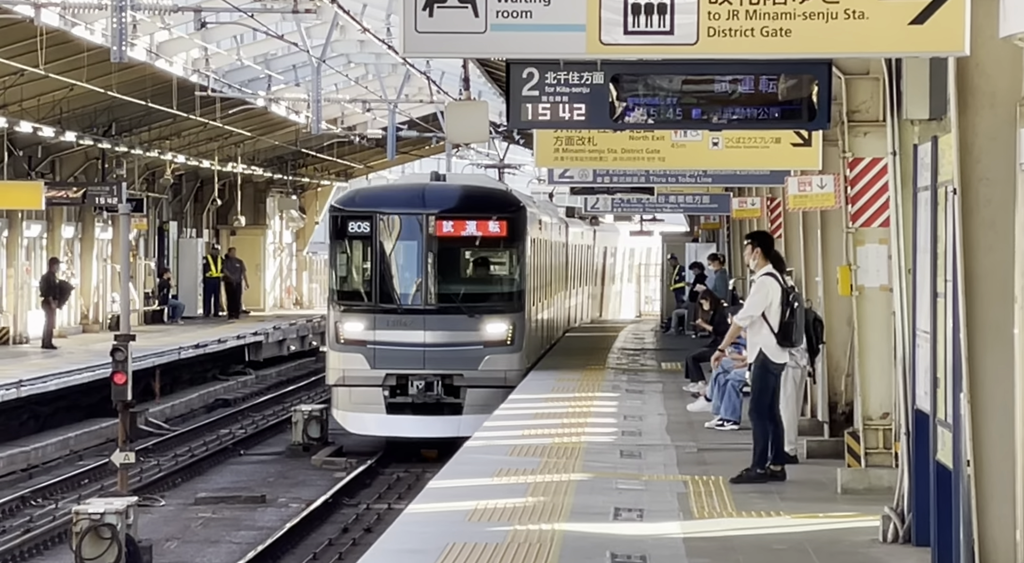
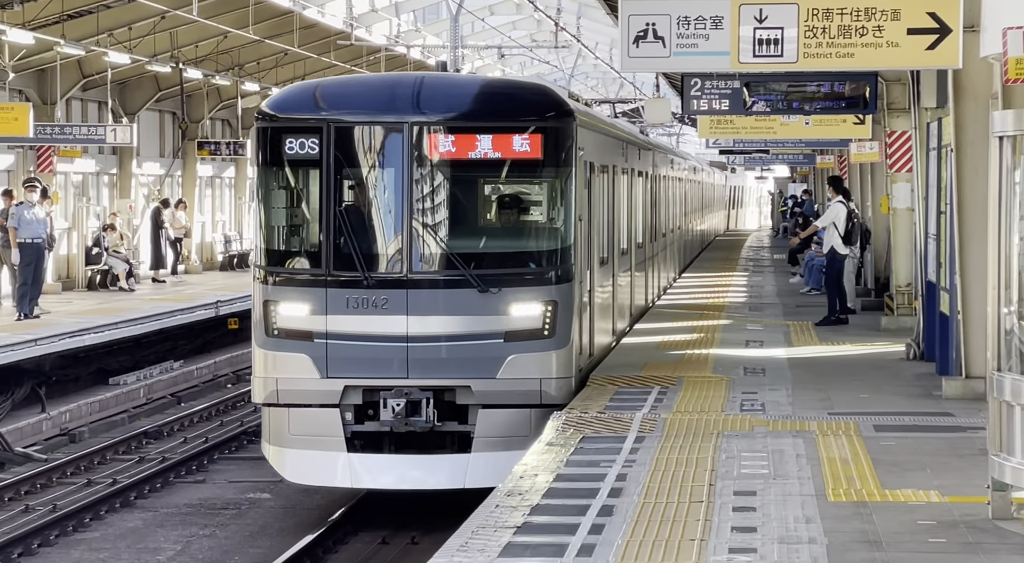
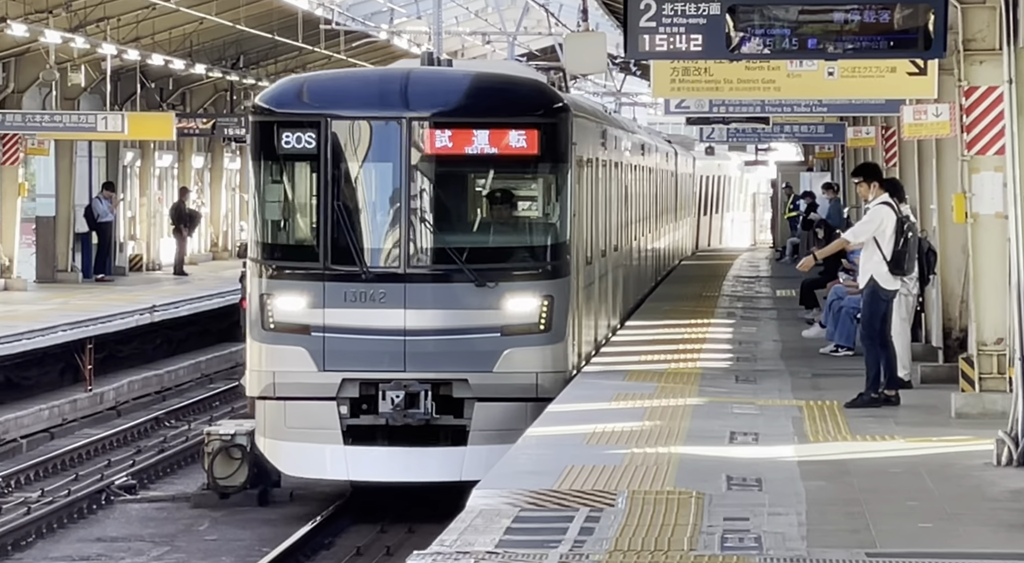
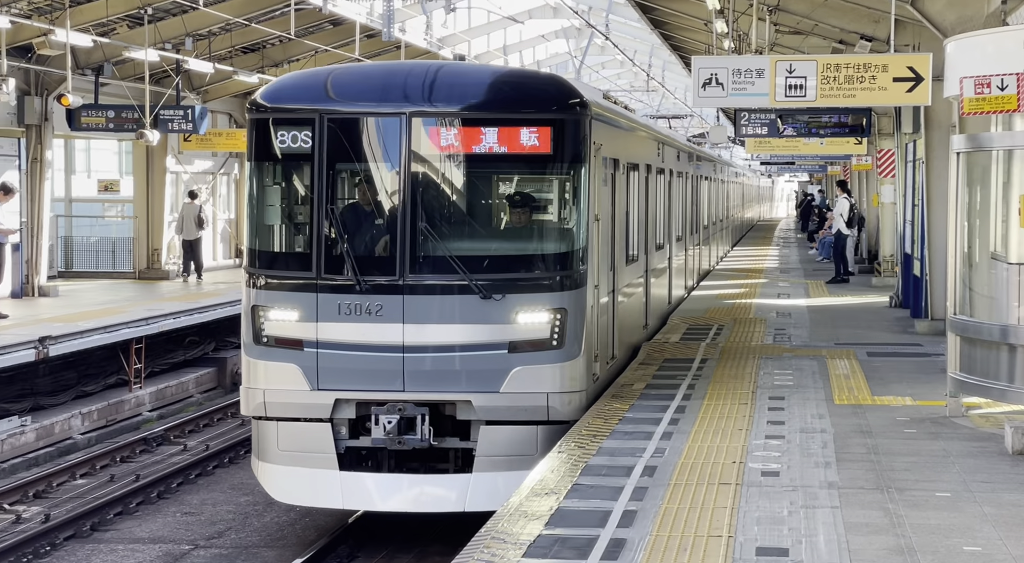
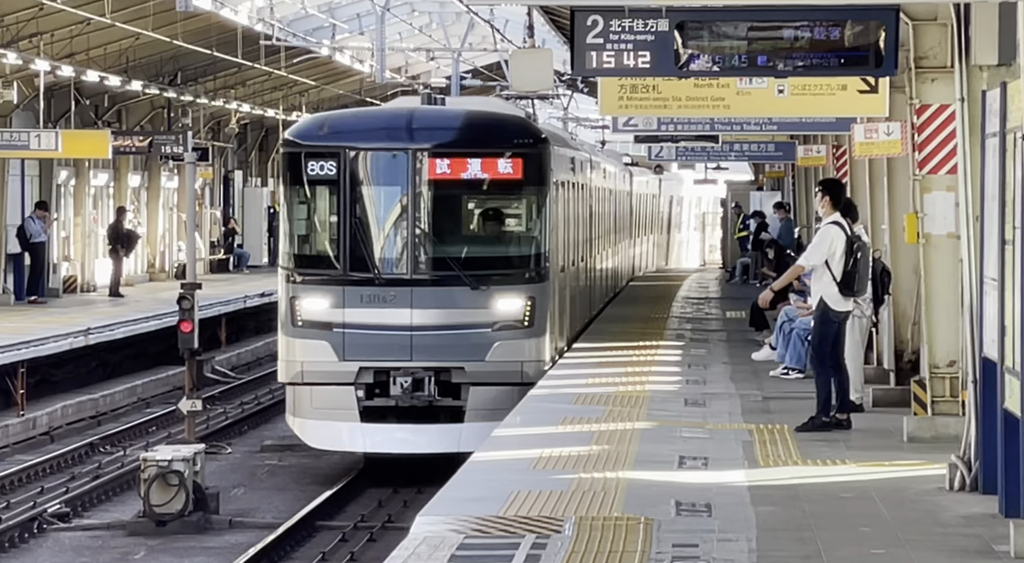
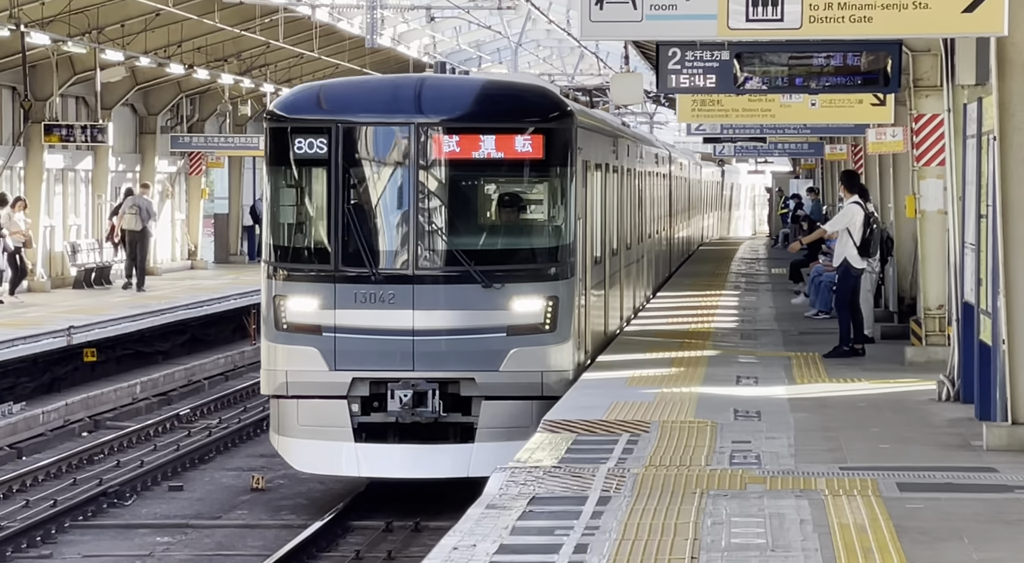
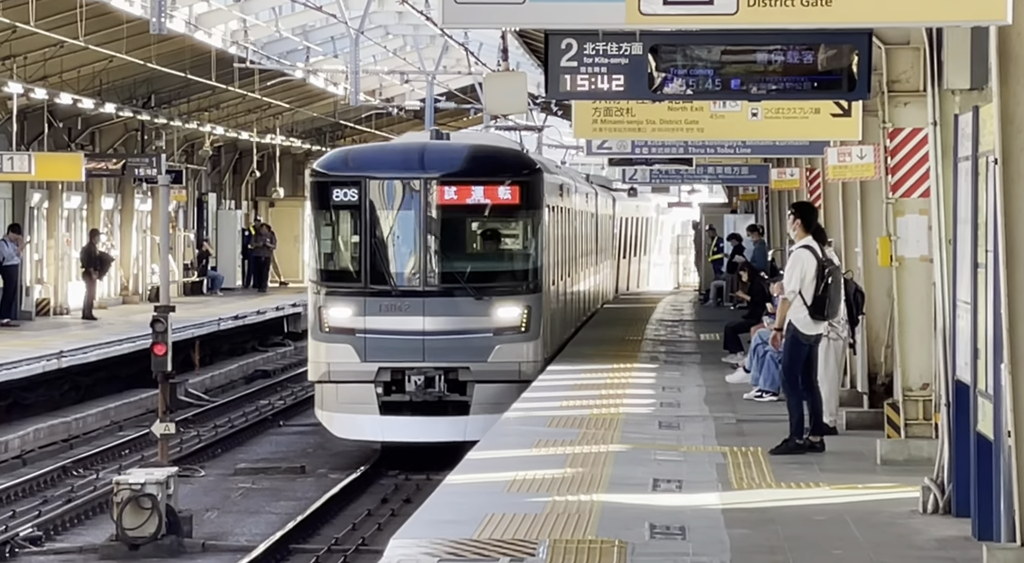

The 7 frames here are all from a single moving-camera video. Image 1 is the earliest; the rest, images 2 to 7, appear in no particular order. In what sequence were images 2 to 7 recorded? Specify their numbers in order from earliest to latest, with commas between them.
7, 5, 3, 6, 2, 4
